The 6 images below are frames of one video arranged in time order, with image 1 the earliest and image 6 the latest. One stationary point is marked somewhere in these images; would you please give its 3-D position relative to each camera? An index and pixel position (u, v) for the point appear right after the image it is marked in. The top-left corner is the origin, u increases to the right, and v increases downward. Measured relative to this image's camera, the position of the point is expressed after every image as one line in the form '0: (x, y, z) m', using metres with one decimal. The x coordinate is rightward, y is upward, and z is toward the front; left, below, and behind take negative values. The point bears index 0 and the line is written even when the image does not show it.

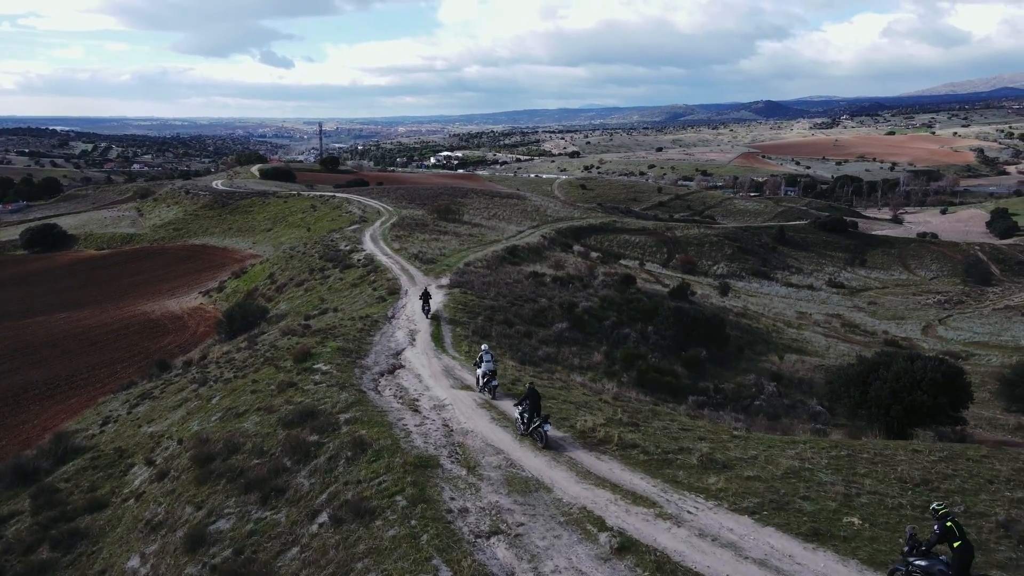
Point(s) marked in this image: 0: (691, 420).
0: (+3.9, -2.9, +16.1) m
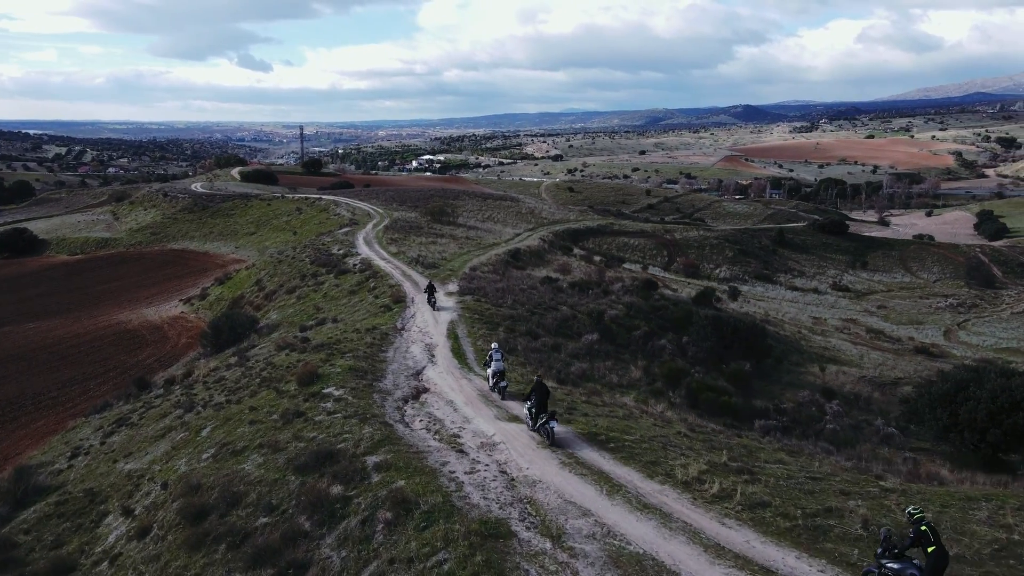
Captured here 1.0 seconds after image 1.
0: (+5.2, -3.1, +13.1) m
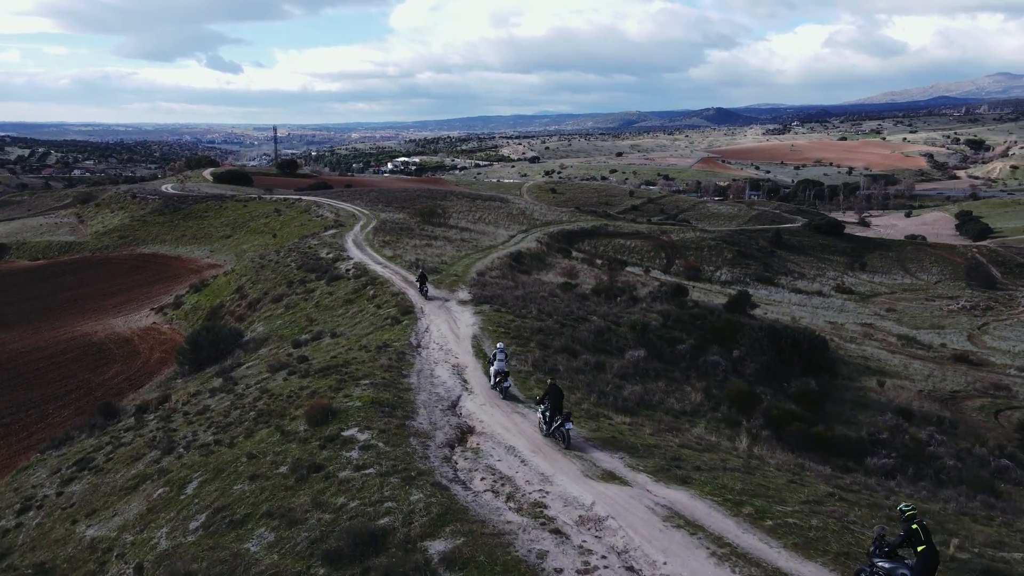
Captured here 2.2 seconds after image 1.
0: (+6.6, -3.3, +9.8) m
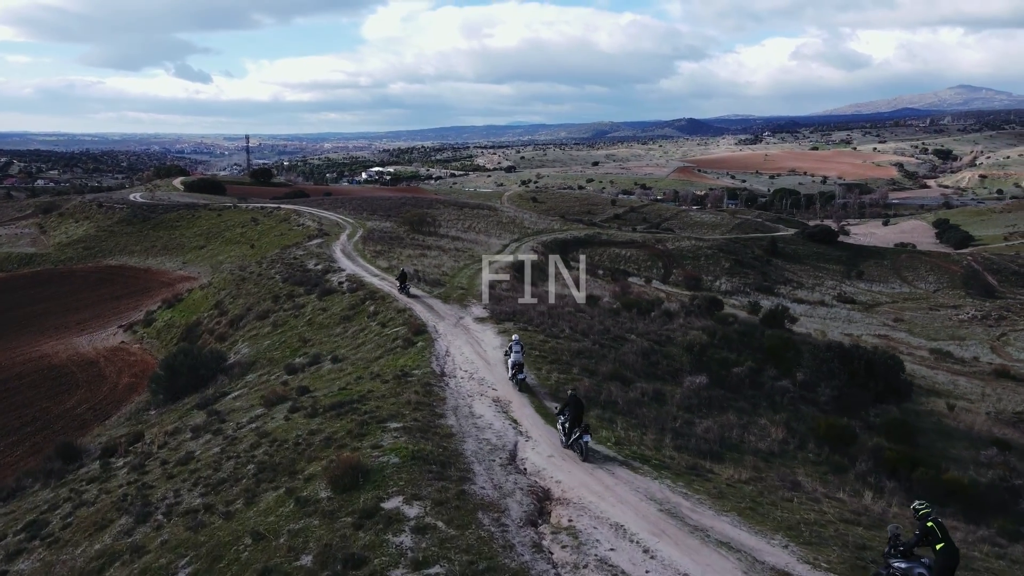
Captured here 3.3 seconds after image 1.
0: (+8.2, -3.5, +6.6) m
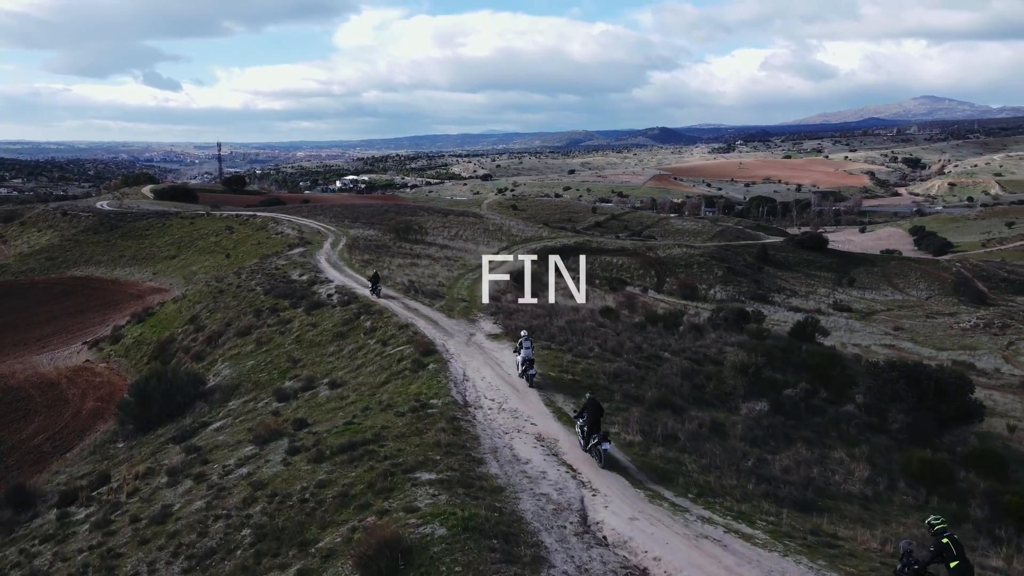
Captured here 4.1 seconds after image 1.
0: (+9.3, -3.7, +4.3) m
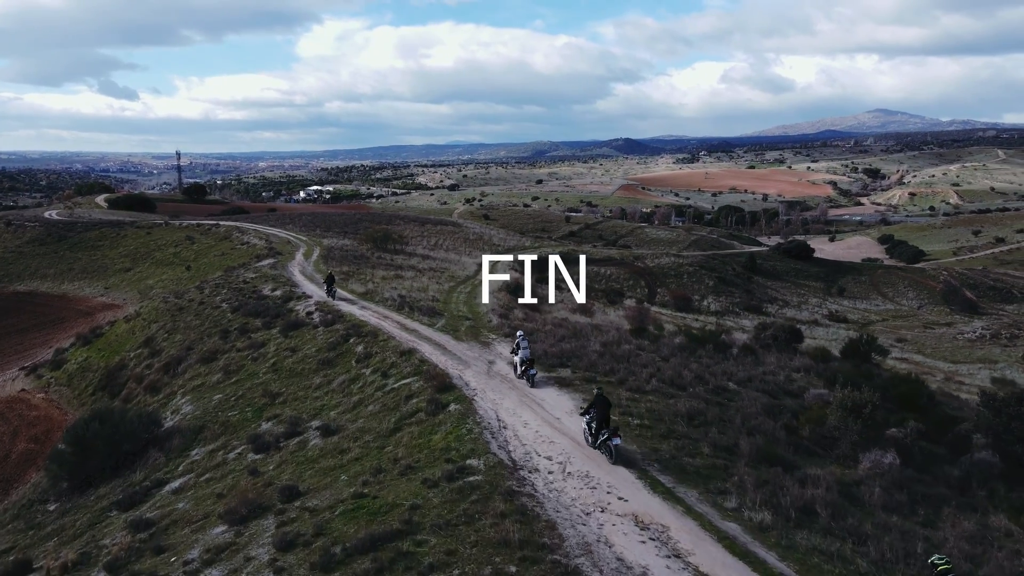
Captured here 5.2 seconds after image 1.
0: (+10.9, -3.8, +0.8) m
